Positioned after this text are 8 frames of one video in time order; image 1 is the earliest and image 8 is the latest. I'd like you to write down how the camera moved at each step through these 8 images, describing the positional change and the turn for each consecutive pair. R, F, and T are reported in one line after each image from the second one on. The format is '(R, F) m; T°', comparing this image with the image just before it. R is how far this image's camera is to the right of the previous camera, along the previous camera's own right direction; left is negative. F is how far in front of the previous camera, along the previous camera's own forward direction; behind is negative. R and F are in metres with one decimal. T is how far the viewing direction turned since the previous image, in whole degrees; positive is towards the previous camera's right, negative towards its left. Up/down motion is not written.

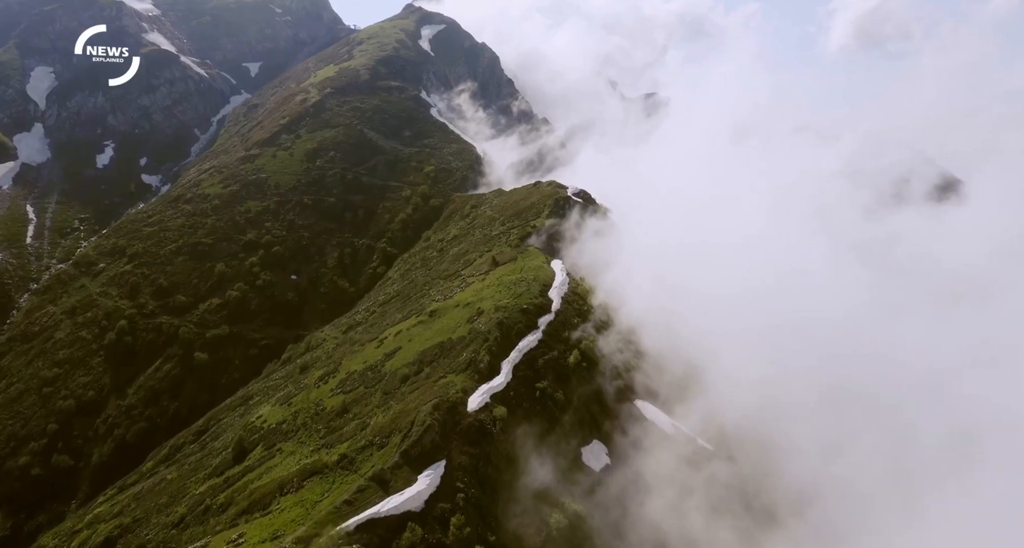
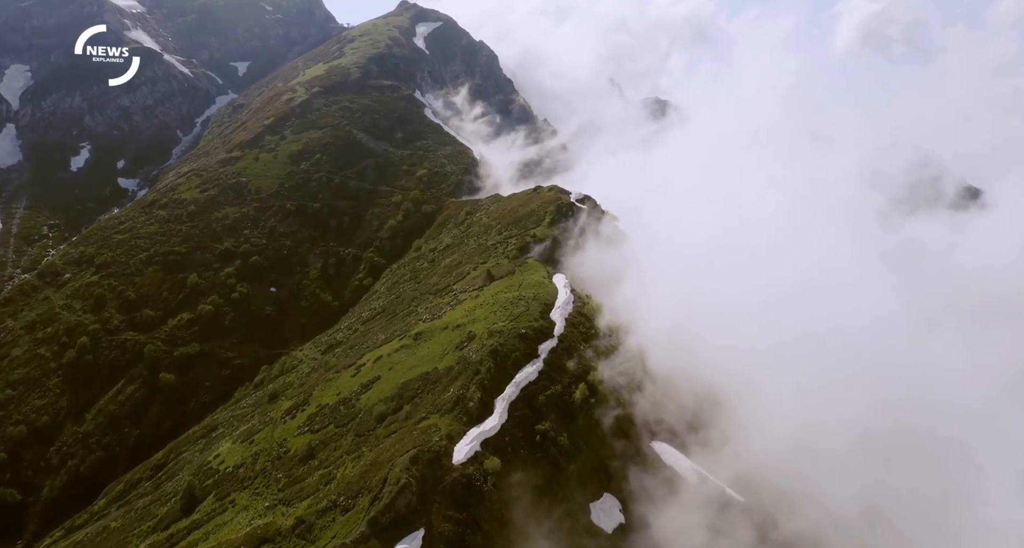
(+0.5, +15.3) m; 0°
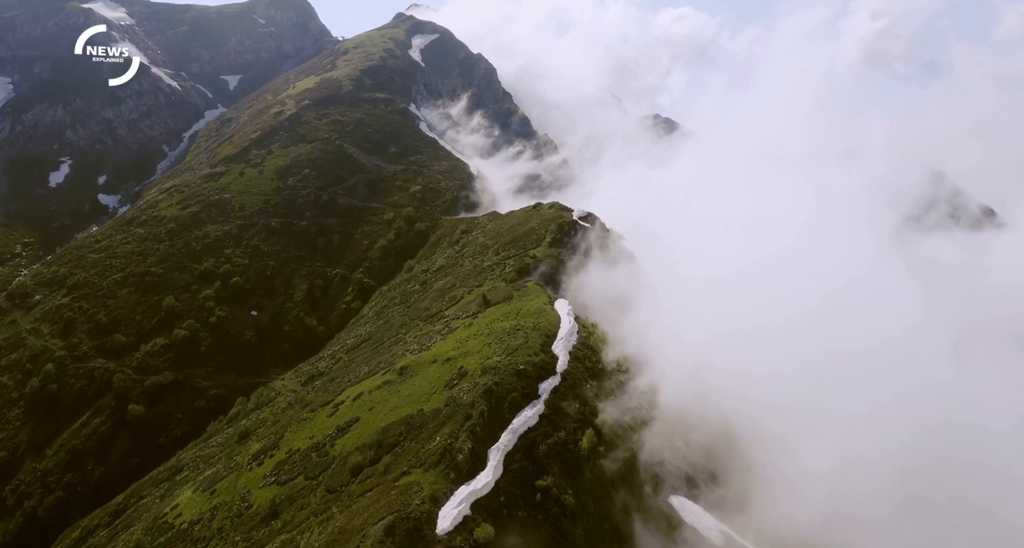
(+0.3, +11.2) m; 0°
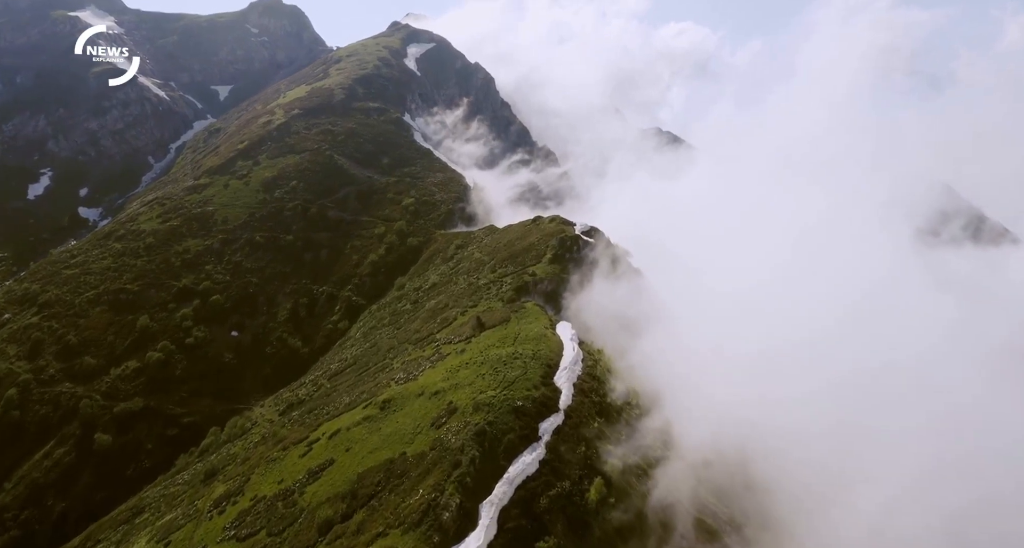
(+0.3, +10.2) m; 0°
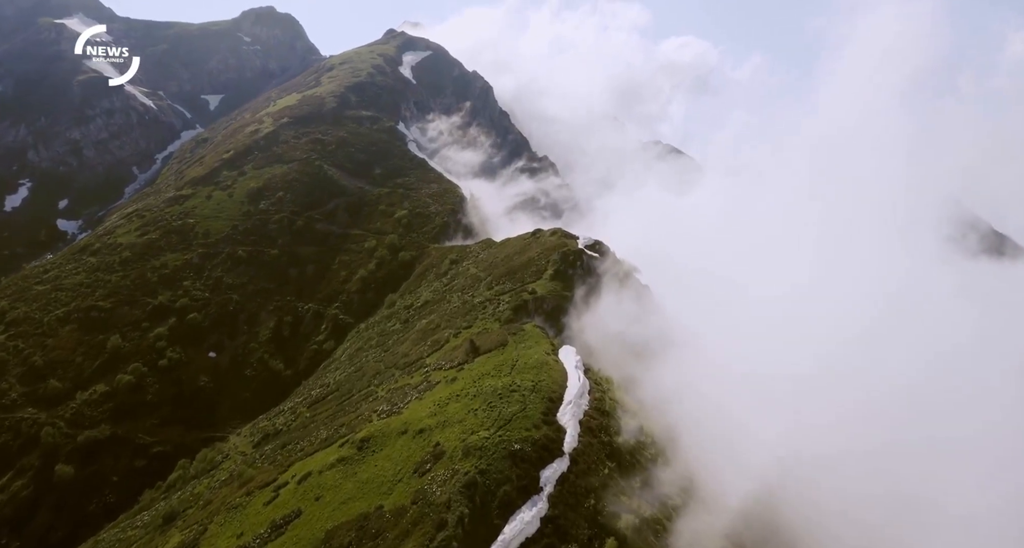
(+0.2, +10.1) m; 0°
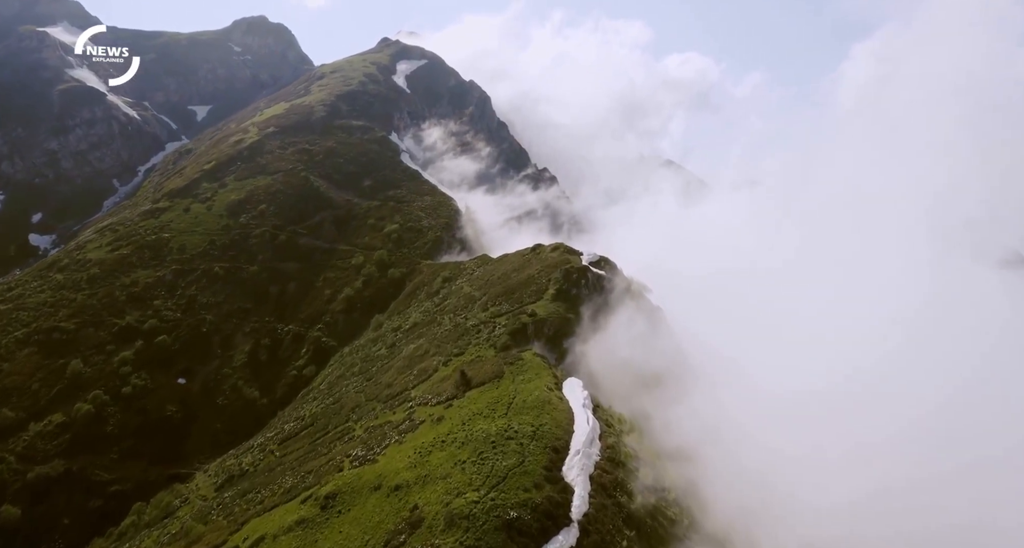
(+0.3, +11.7) m; 0°
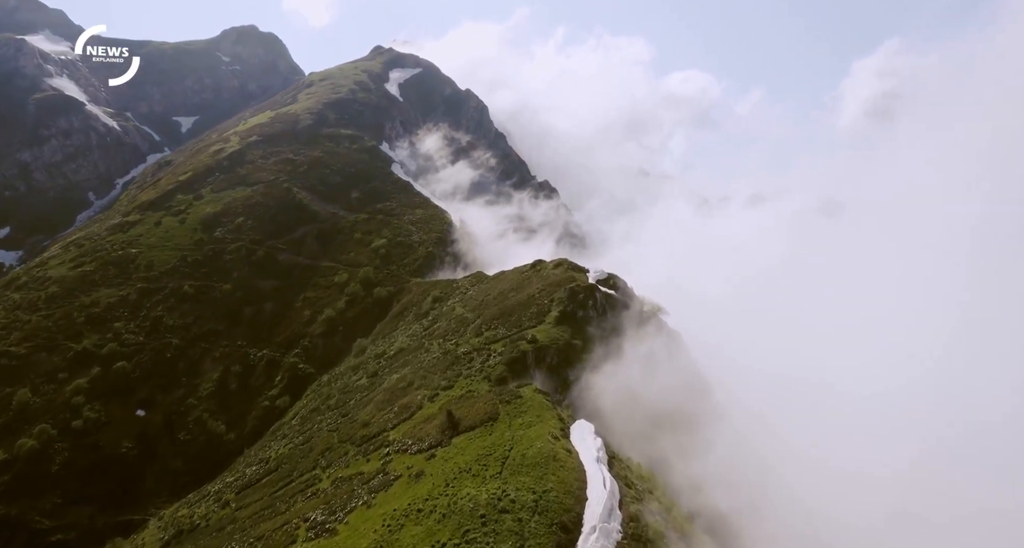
(+0.3, +13.1) m; 0°
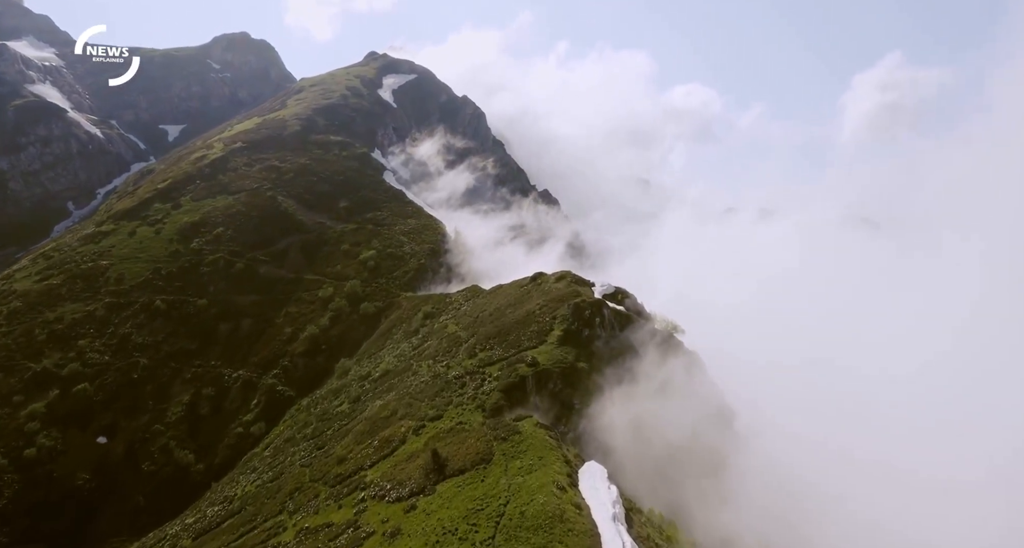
(+0.2, +9.9) m; 0°
